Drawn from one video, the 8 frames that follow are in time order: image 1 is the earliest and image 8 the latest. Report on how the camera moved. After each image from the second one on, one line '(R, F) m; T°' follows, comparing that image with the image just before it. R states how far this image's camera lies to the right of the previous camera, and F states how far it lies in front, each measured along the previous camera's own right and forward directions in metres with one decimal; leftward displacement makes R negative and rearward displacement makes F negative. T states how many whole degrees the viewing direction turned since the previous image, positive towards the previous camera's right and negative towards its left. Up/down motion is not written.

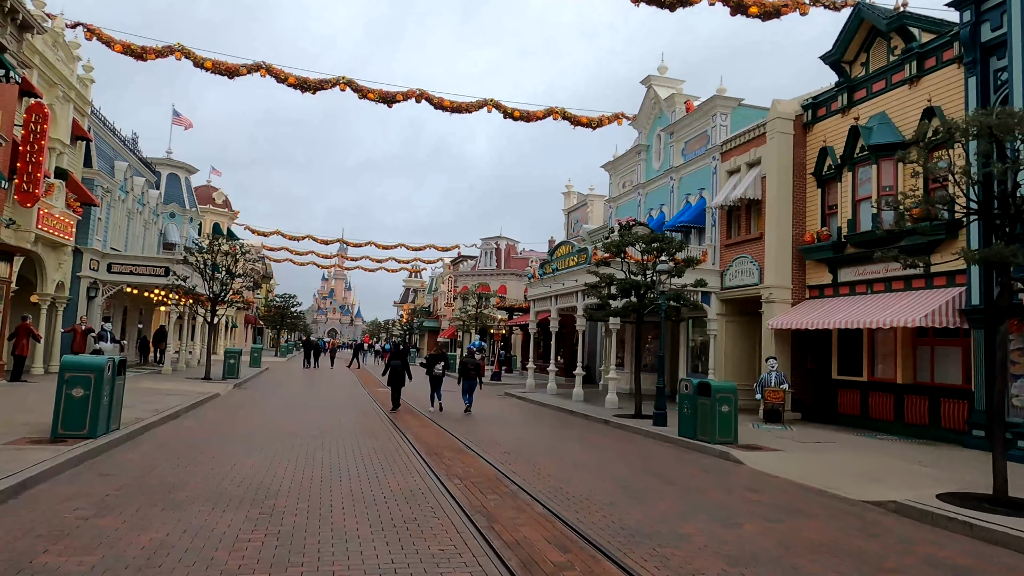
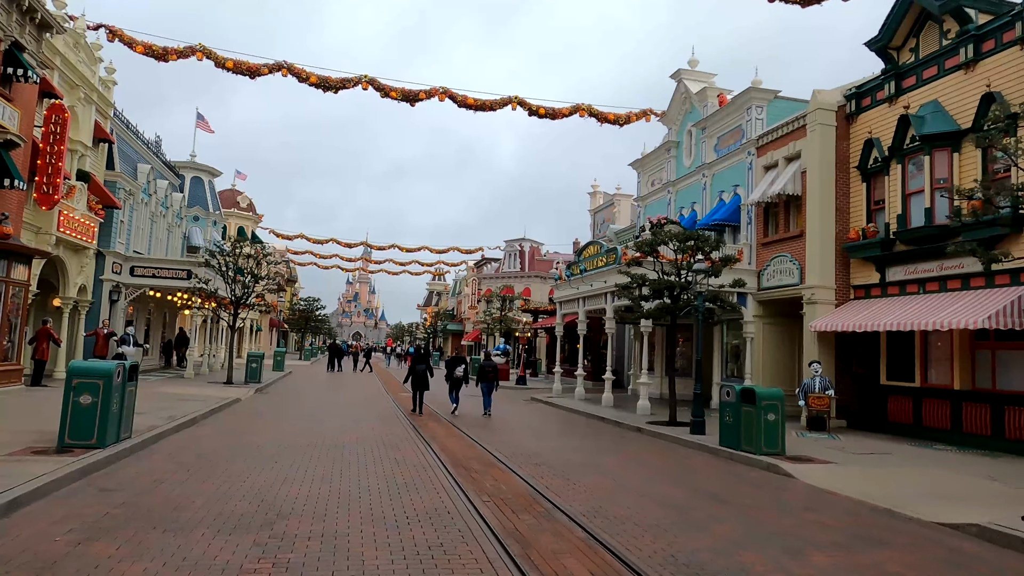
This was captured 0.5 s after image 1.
(-0.1, +0.7) m; -2°
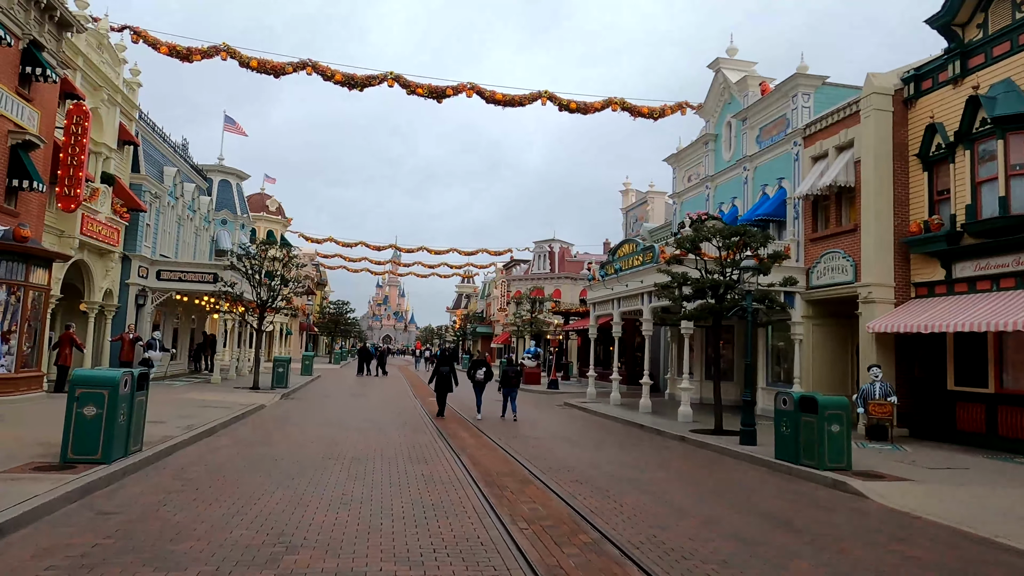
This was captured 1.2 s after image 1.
(-0.1, +0.9) m; -2°
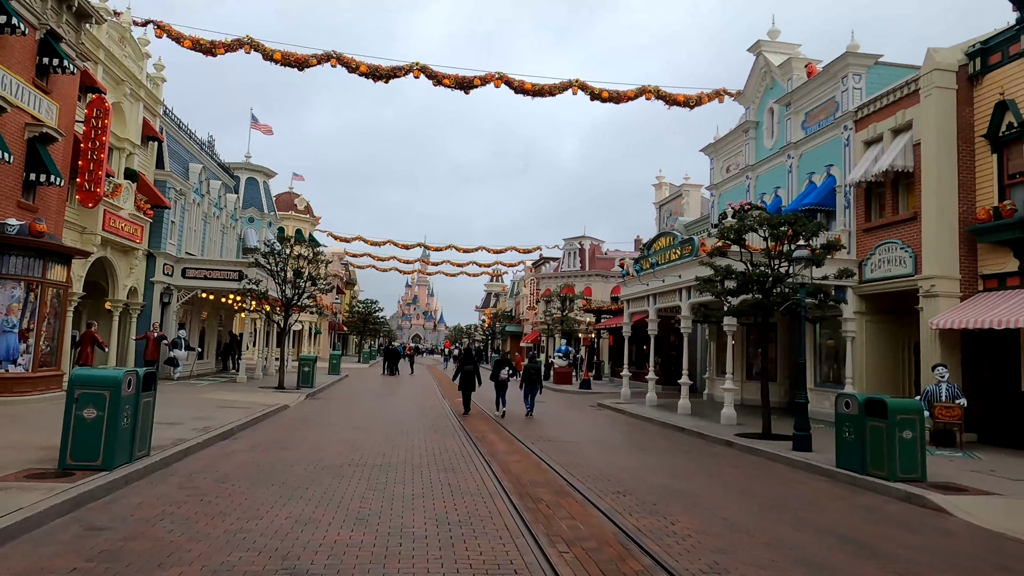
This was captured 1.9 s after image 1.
(-0.1, +0.8) m; -2°
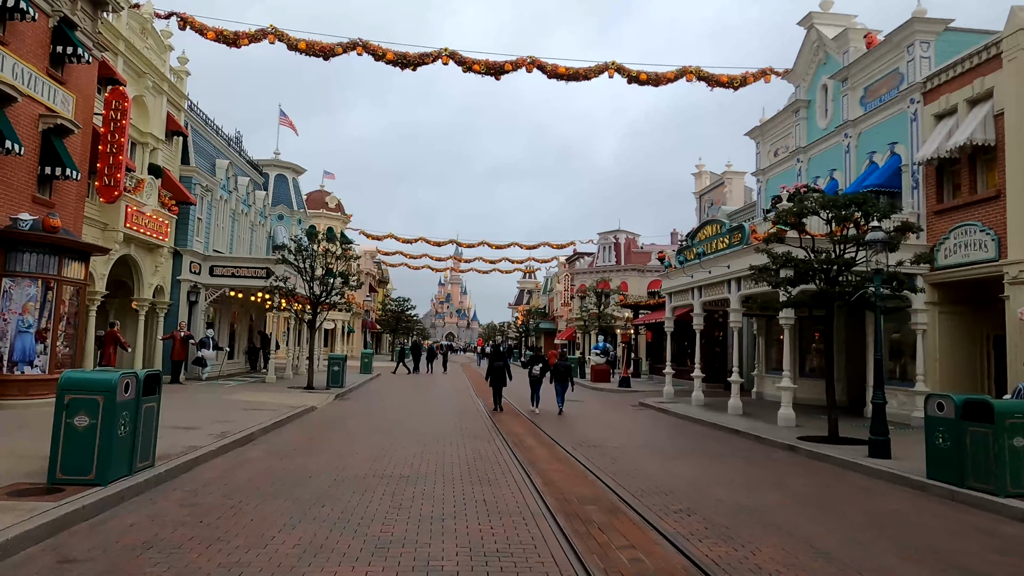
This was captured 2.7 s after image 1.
(-0.1, +1.0) m; -3°
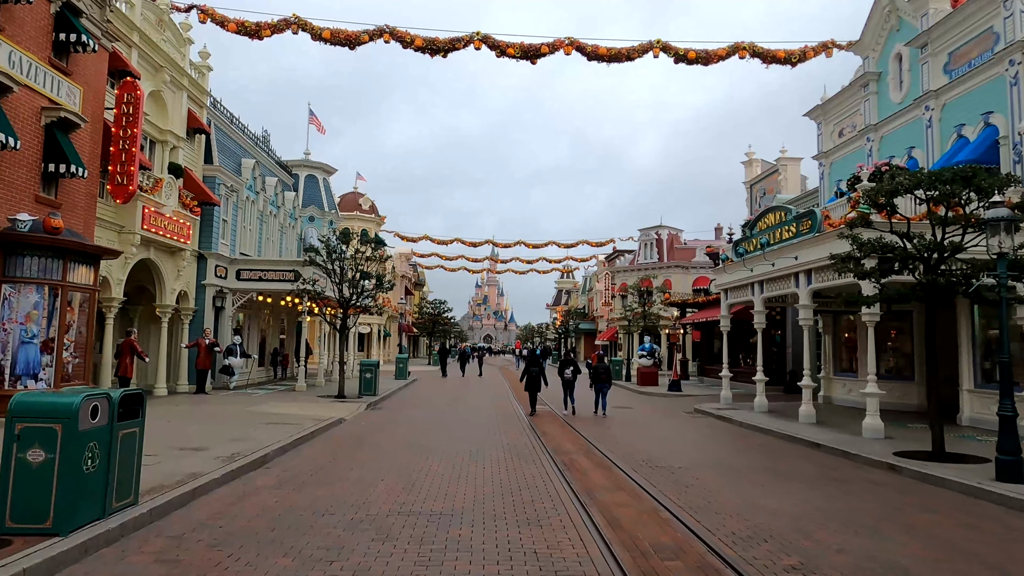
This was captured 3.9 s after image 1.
(-0.1, +1.5) m; -3°
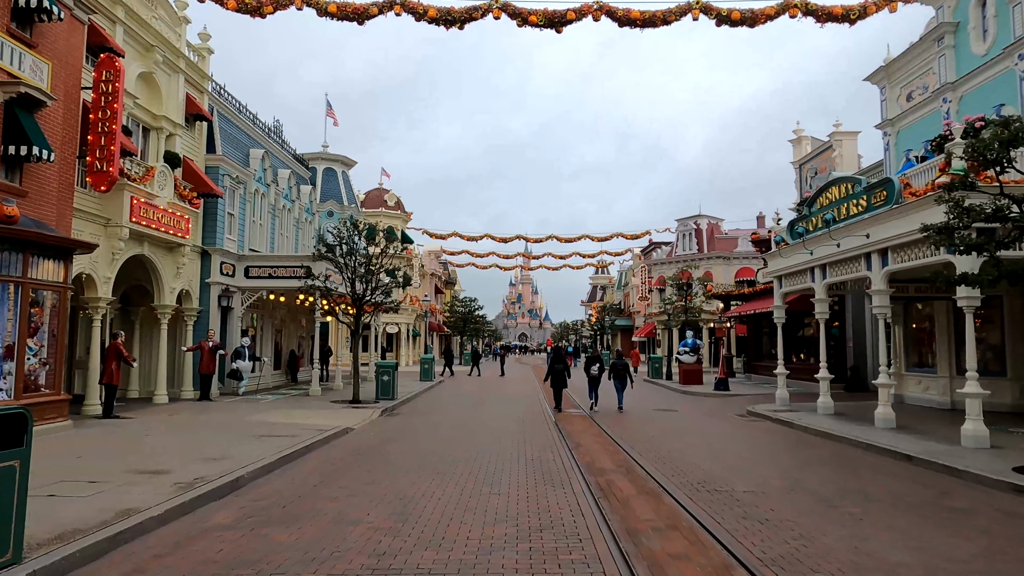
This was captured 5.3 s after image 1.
(+0.2, +1.9) m; -3°
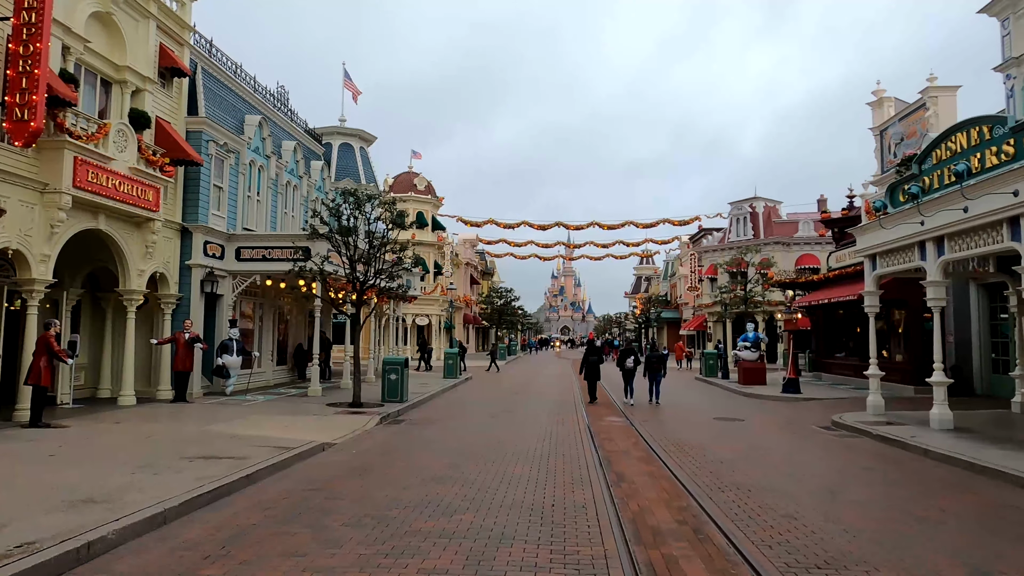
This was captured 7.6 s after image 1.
(+0.3, +3.1) m; -4°
